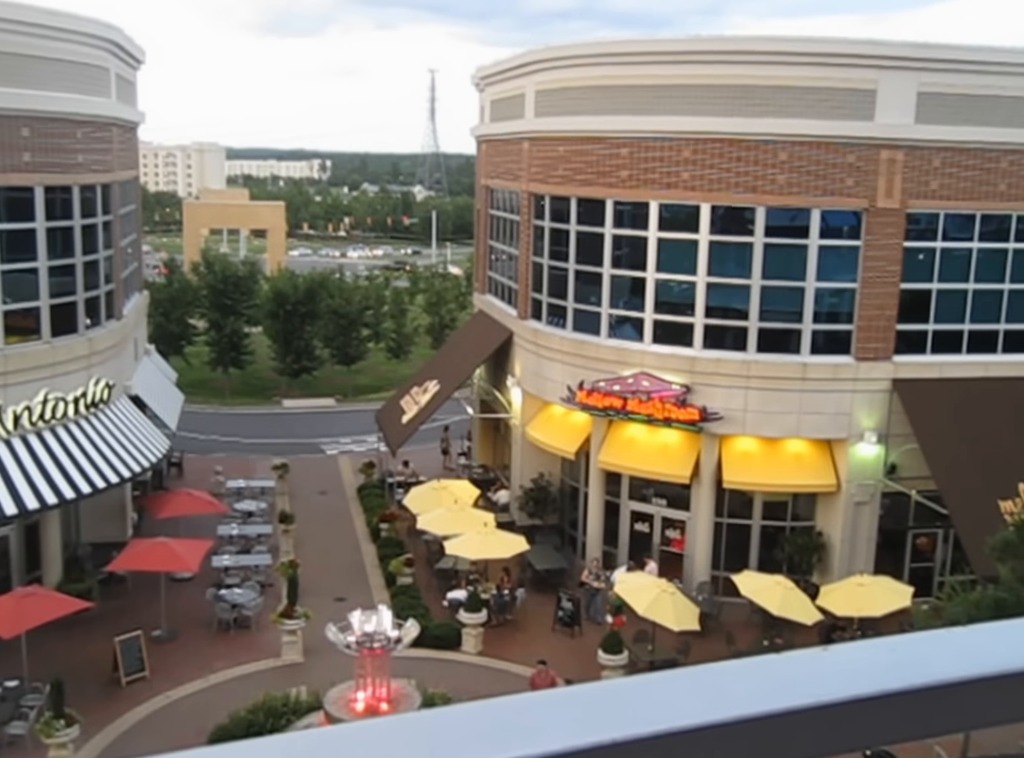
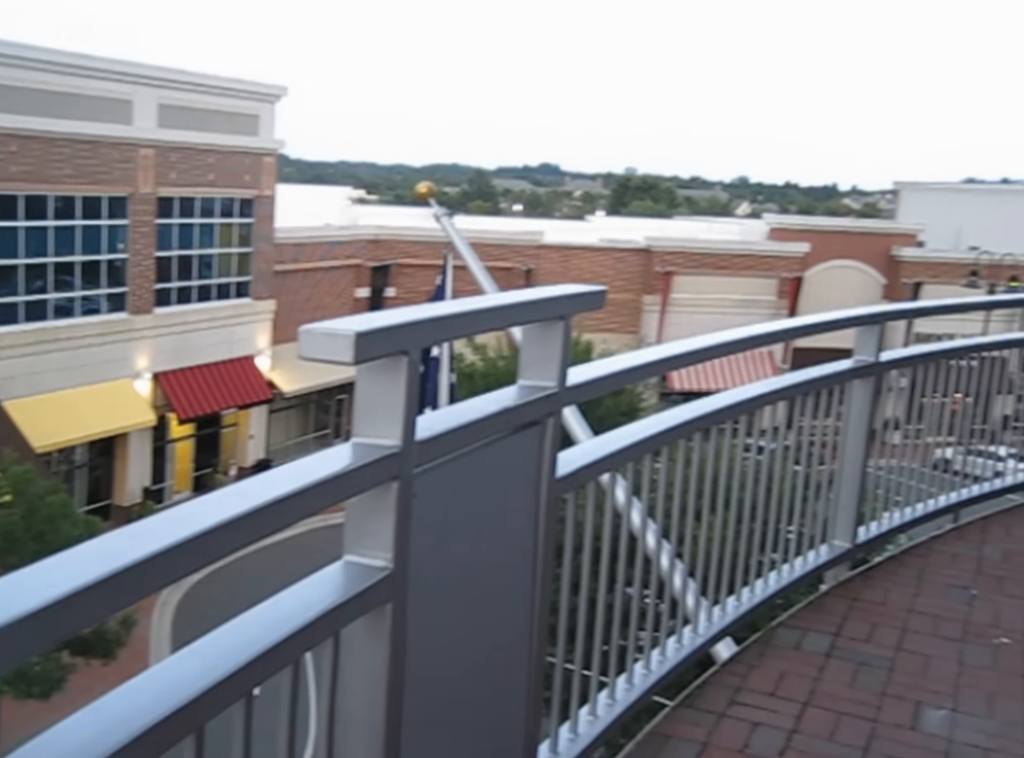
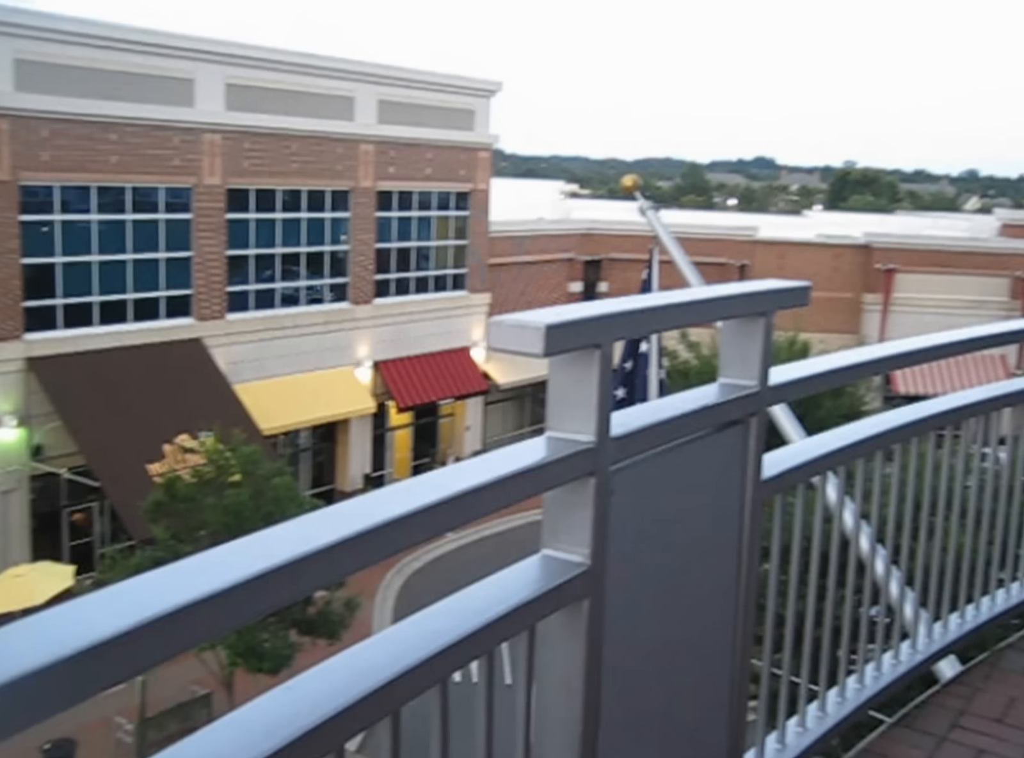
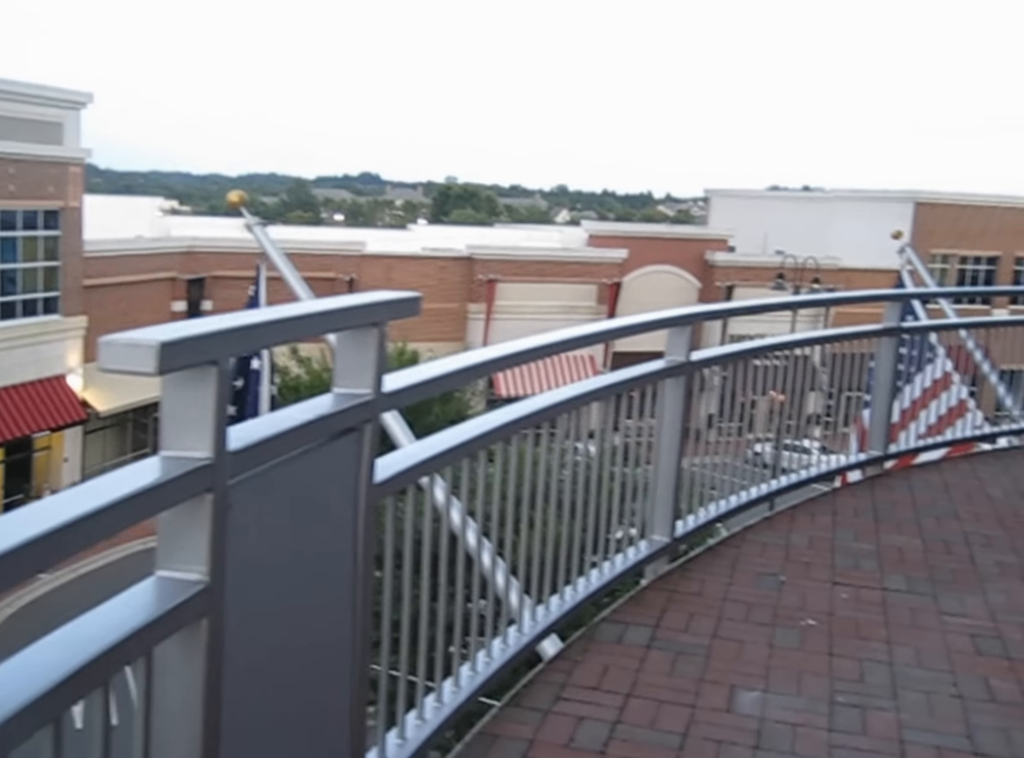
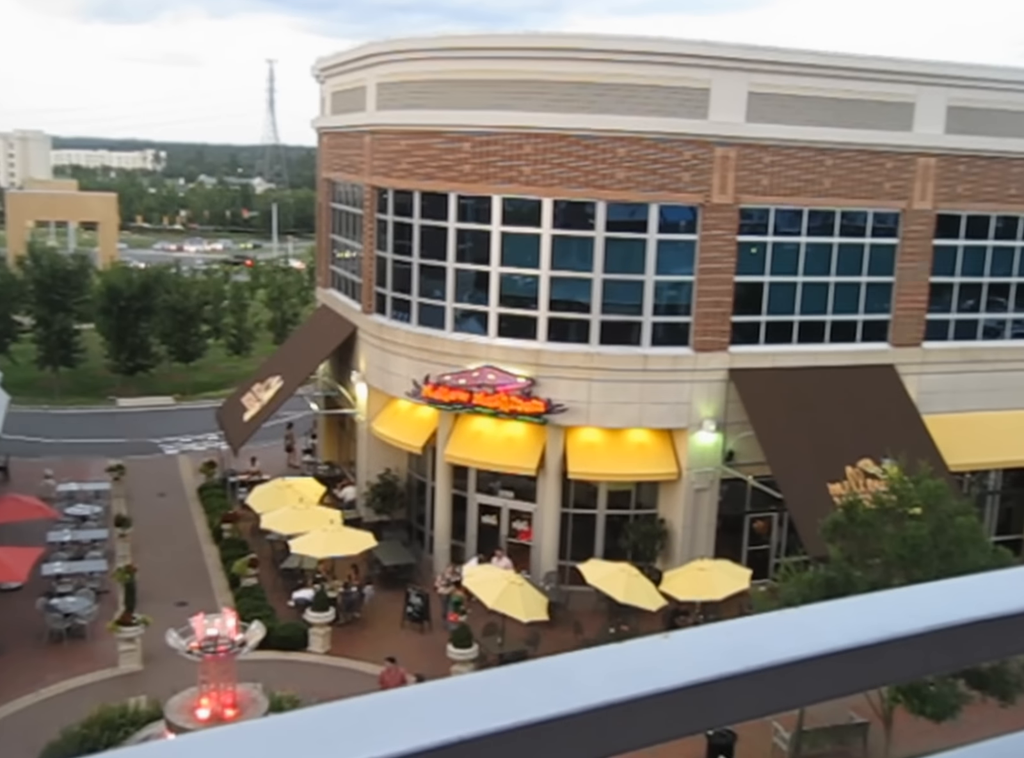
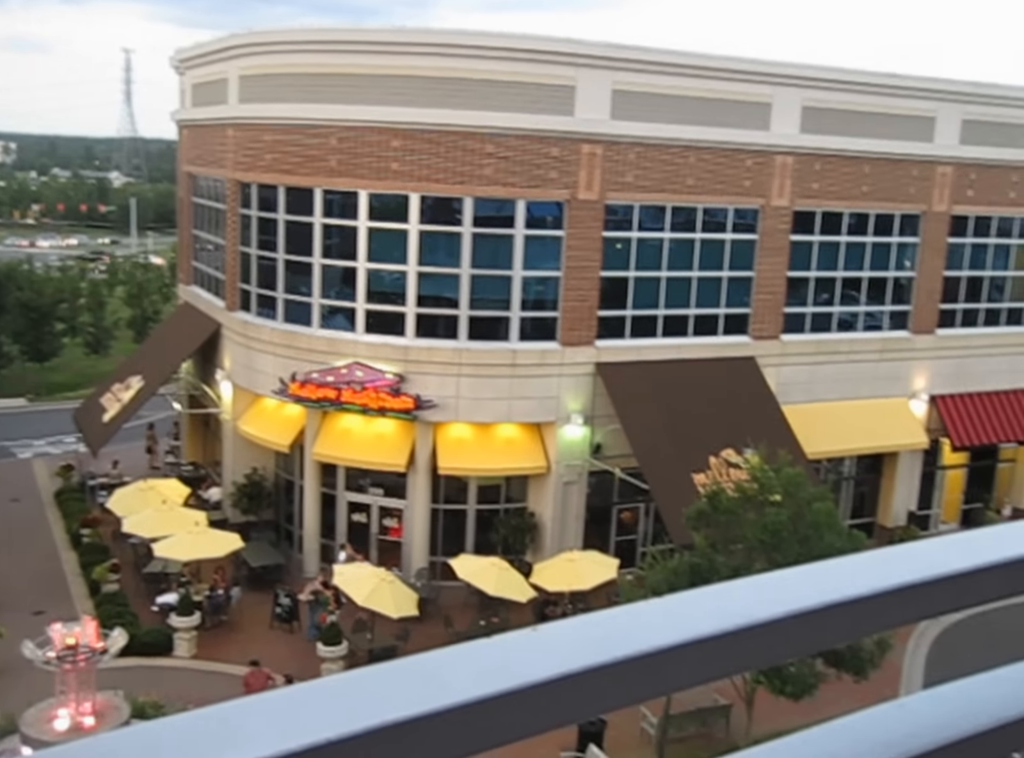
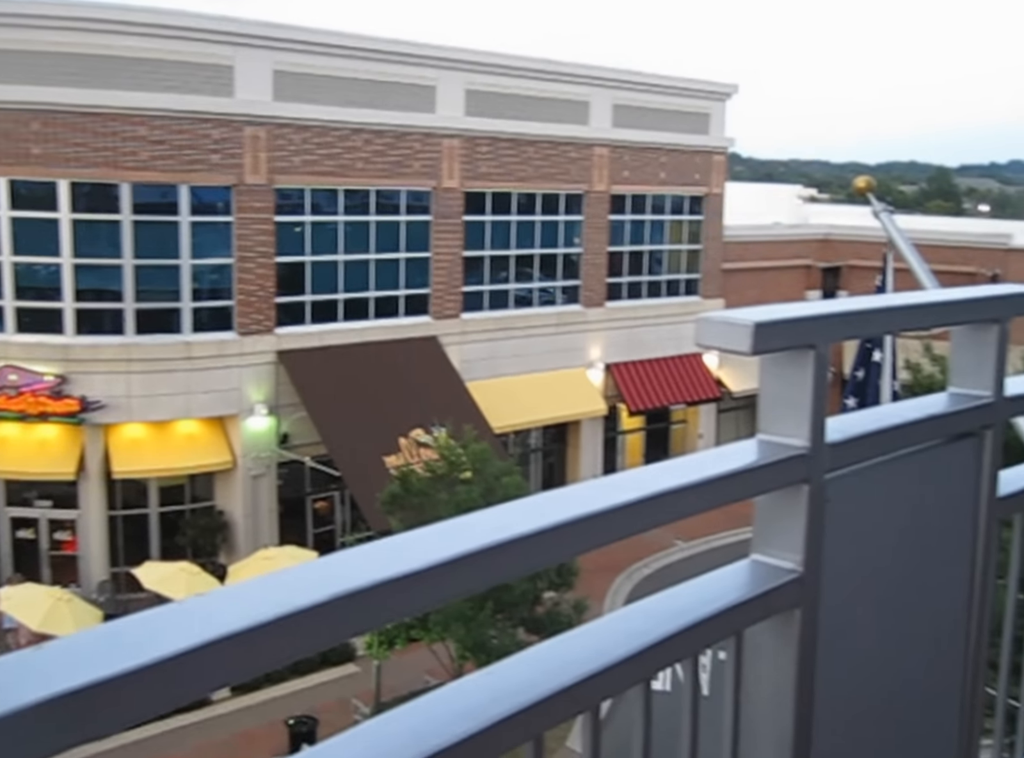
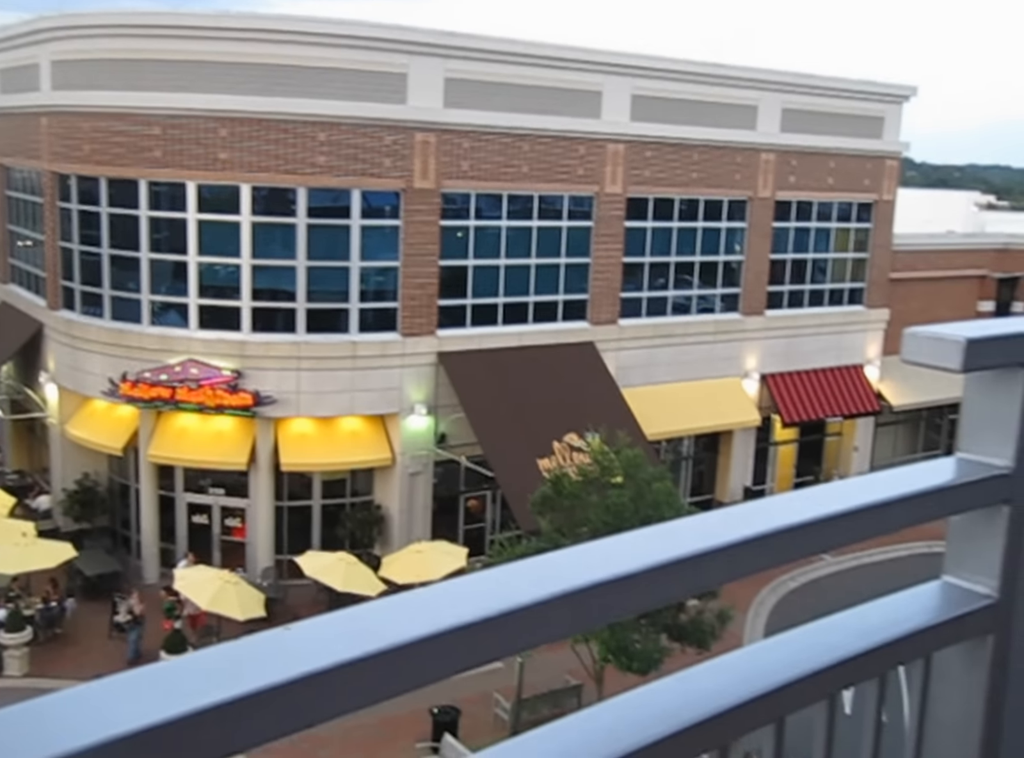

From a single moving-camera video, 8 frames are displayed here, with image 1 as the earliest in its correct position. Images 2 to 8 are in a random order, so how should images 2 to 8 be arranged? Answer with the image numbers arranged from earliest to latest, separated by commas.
5, 6, 8, 7, 3, 2, 4
